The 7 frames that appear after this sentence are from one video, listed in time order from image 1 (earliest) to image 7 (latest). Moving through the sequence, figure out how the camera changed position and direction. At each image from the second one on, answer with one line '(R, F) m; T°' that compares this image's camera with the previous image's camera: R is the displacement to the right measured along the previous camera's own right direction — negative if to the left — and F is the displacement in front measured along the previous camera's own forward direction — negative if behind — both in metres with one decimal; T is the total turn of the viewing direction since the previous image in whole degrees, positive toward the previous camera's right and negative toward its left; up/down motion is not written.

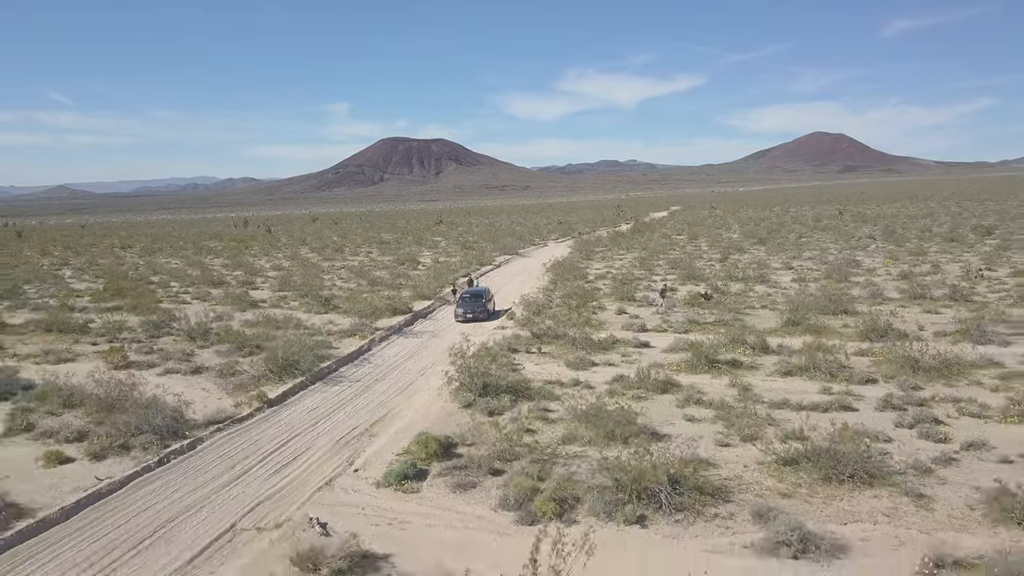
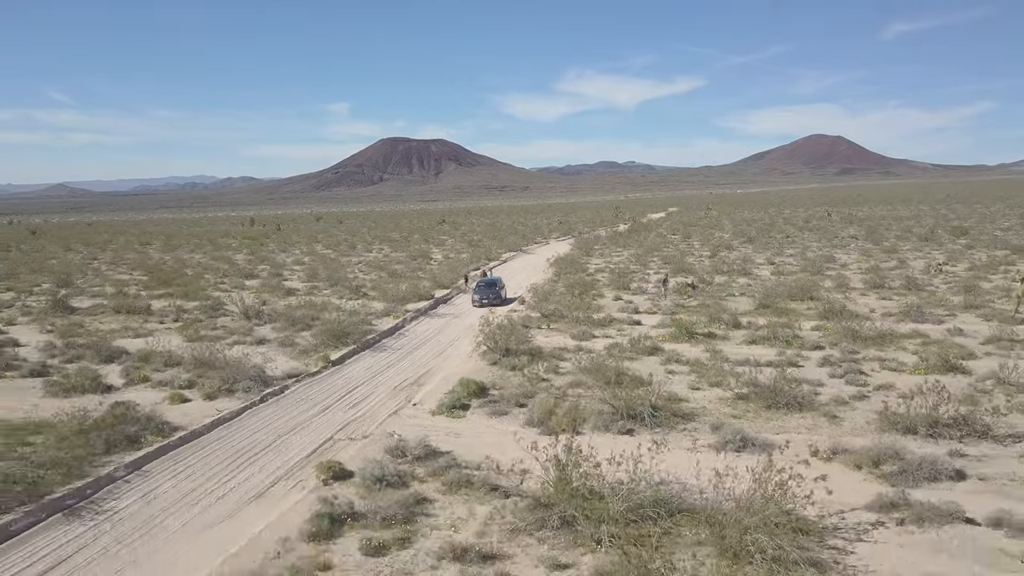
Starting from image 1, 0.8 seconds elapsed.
(-0.4, -3.1) m; 0°
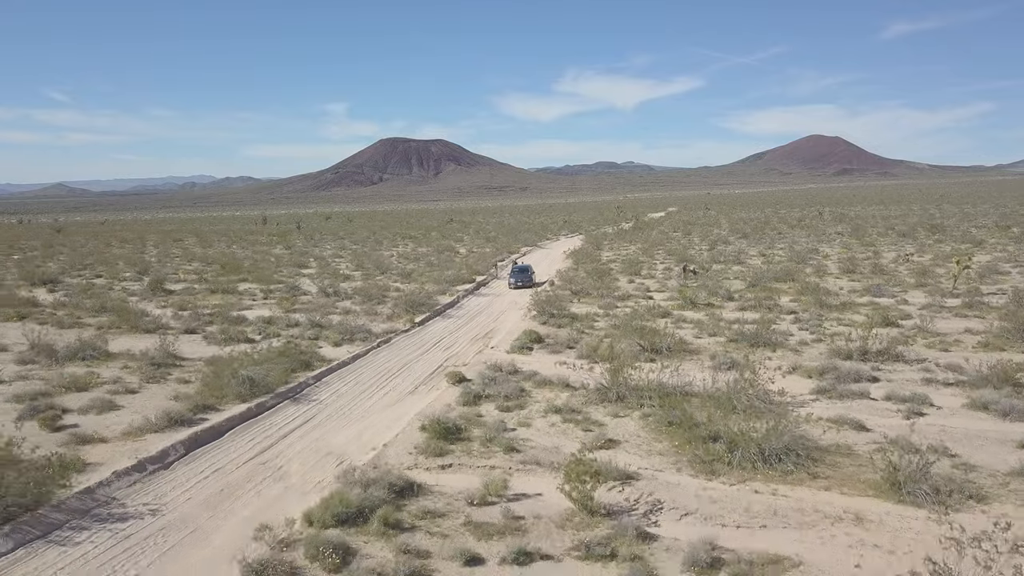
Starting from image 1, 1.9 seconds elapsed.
(-1.2, -4.6) m; 0°
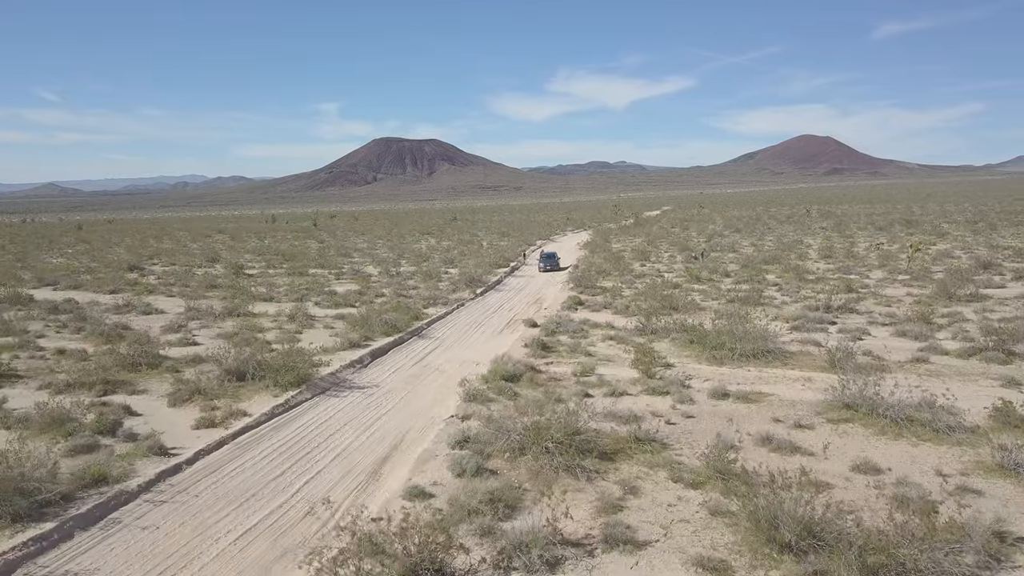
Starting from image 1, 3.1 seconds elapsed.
(-1.7, -5.3) m; +1°
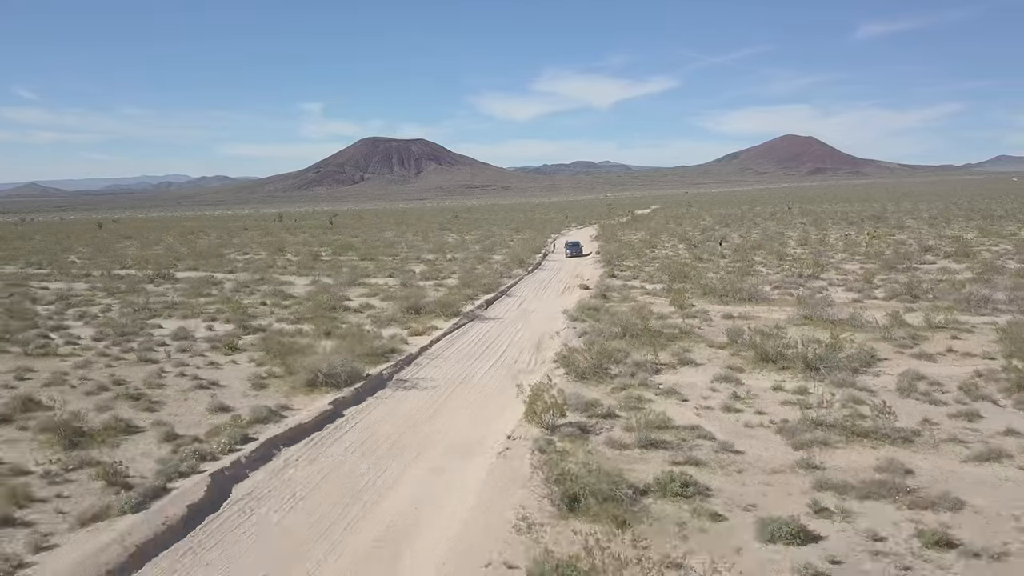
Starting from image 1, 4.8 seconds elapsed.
(-2.6, -7.2) m; +1°
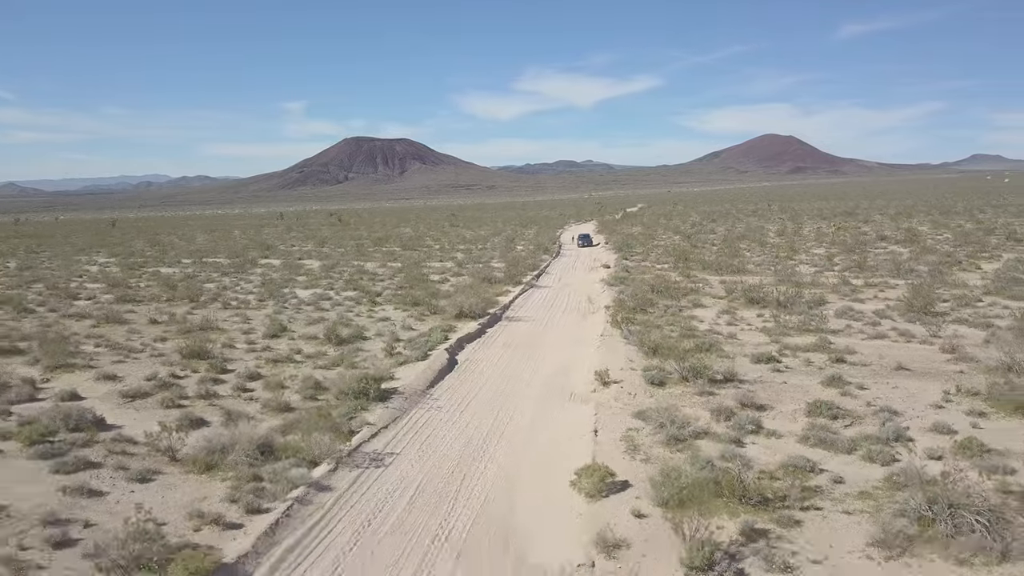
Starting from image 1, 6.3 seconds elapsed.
(-2.5, -6.8) m; +1°
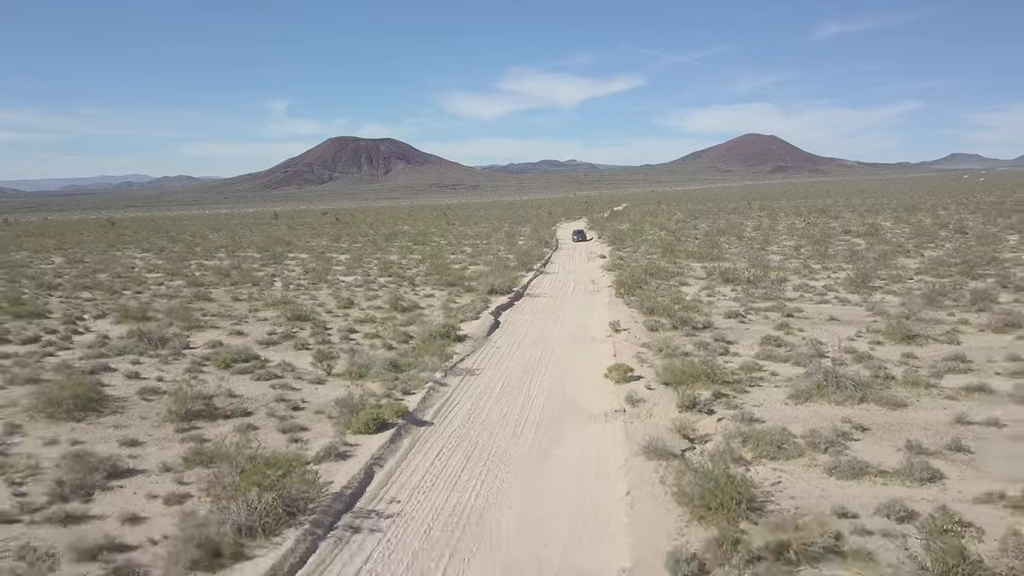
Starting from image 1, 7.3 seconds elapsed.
(-1.2, -4.6) m; +1°
